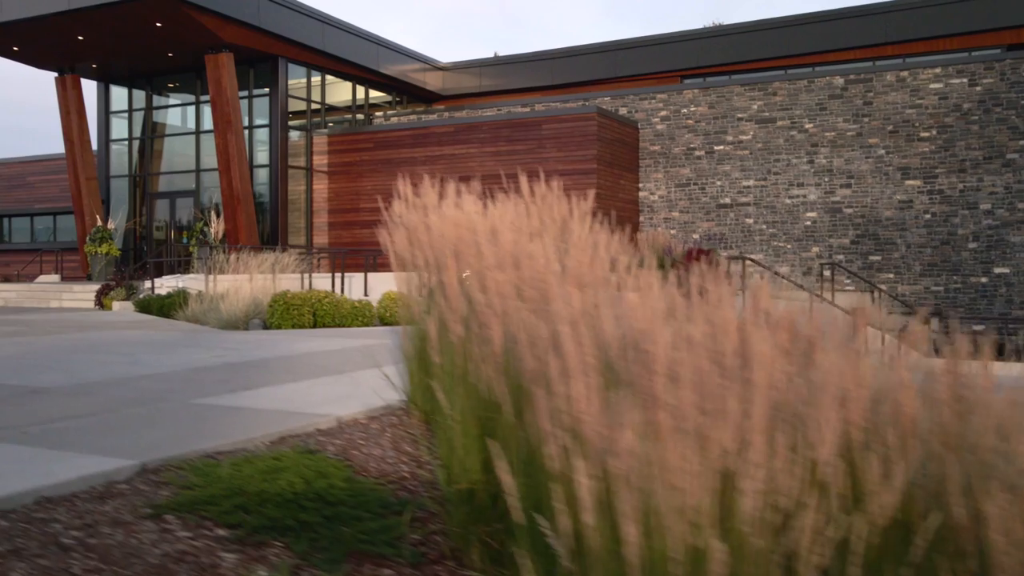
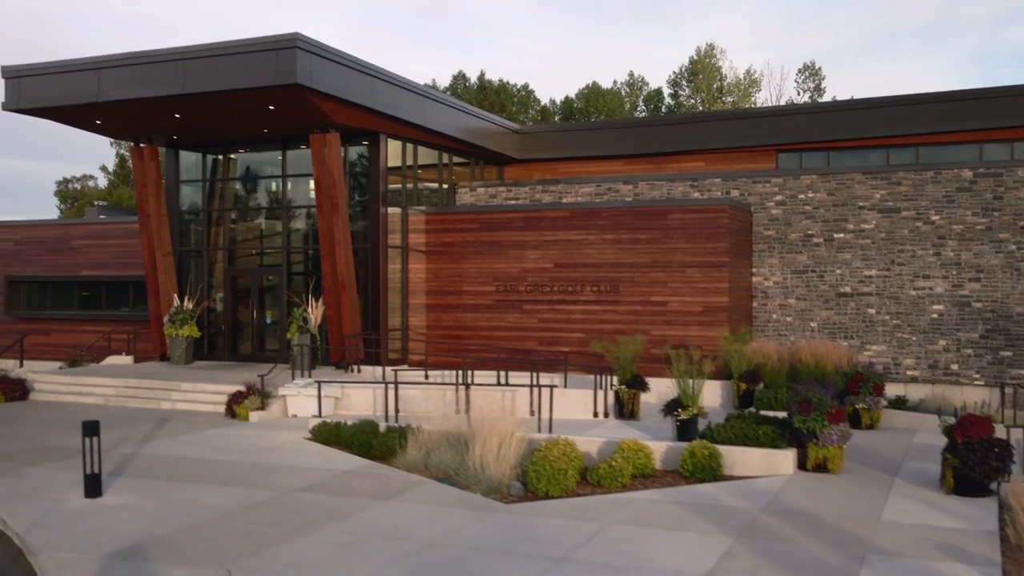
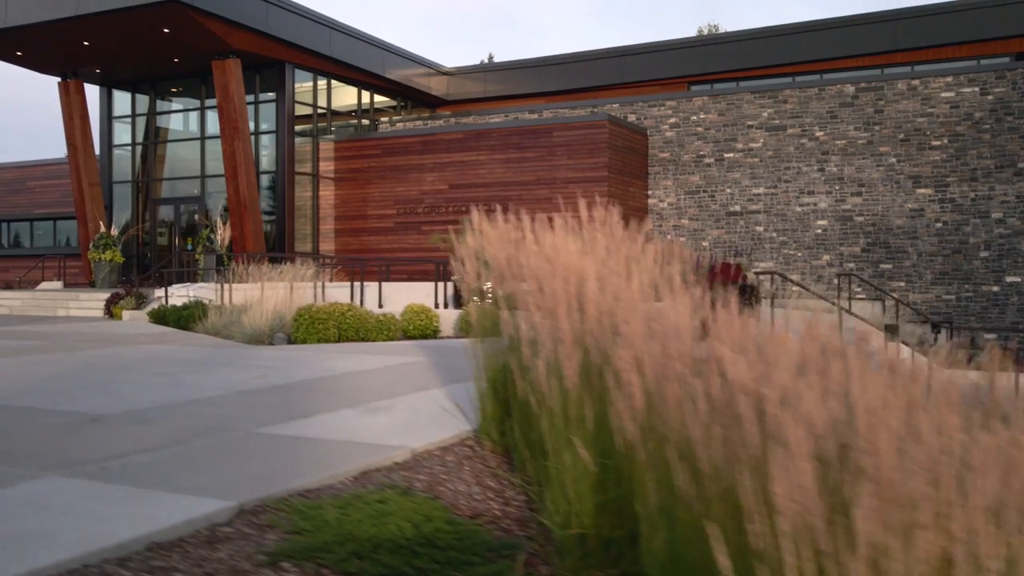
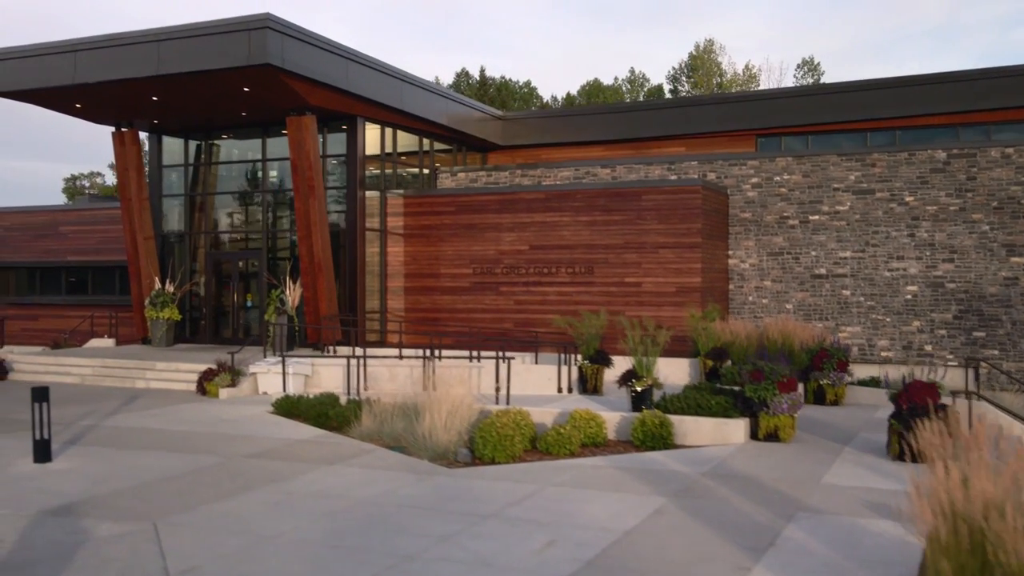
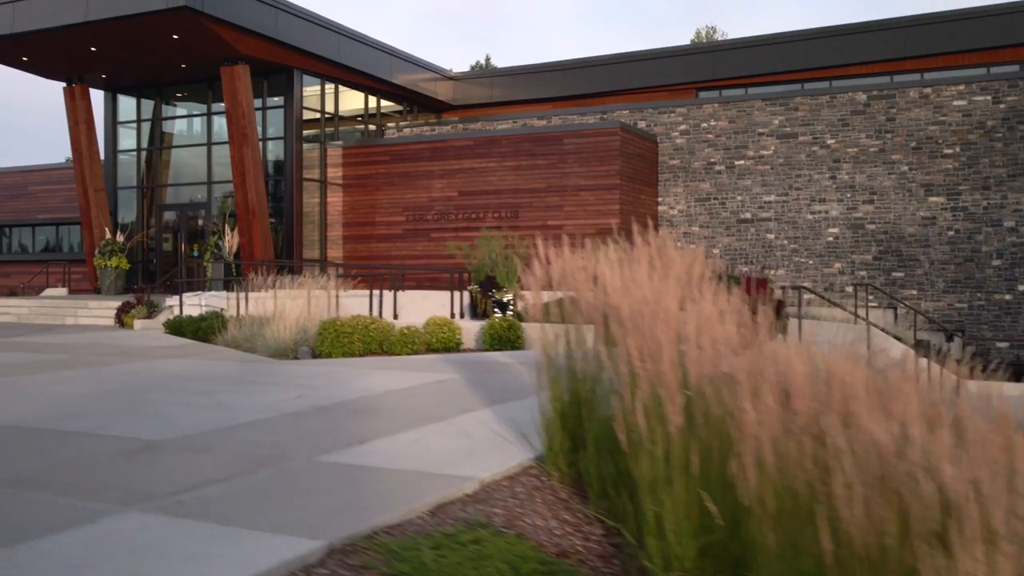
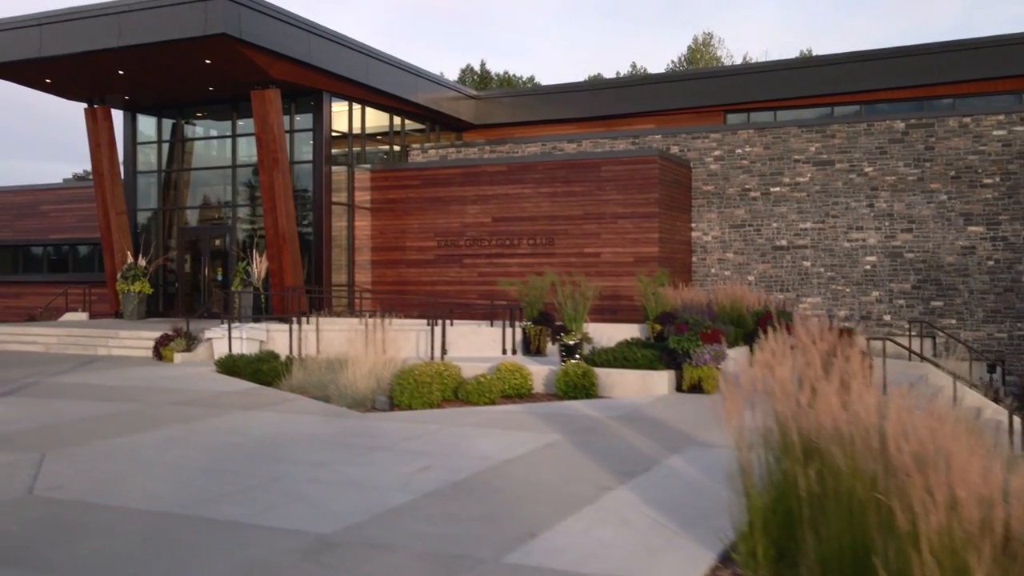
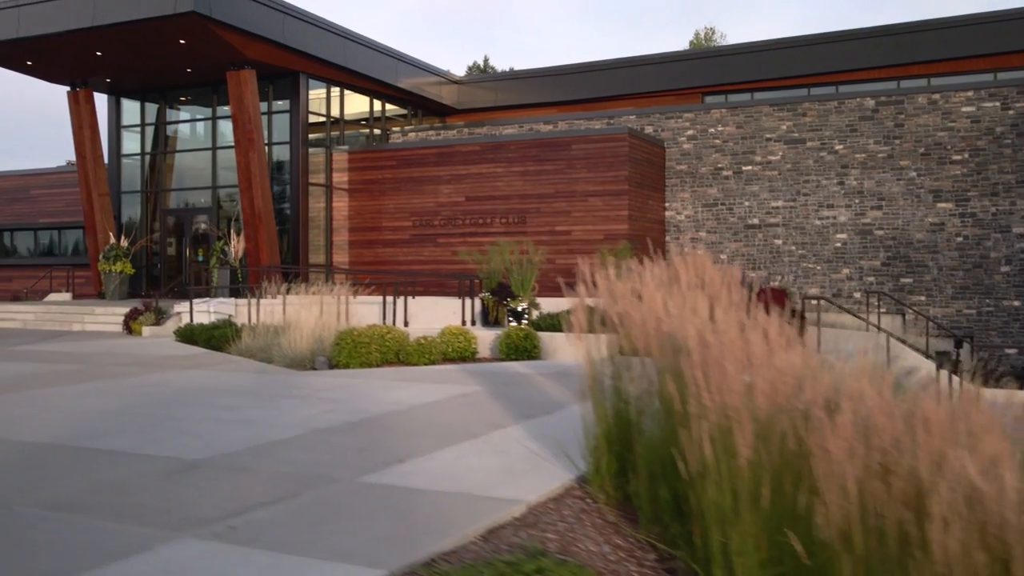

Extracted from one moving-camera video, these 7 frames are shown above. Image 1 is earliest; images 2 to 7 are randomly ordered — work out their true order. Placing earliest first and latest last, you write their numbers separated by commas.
3, 5, 7, 6, 4, 2
